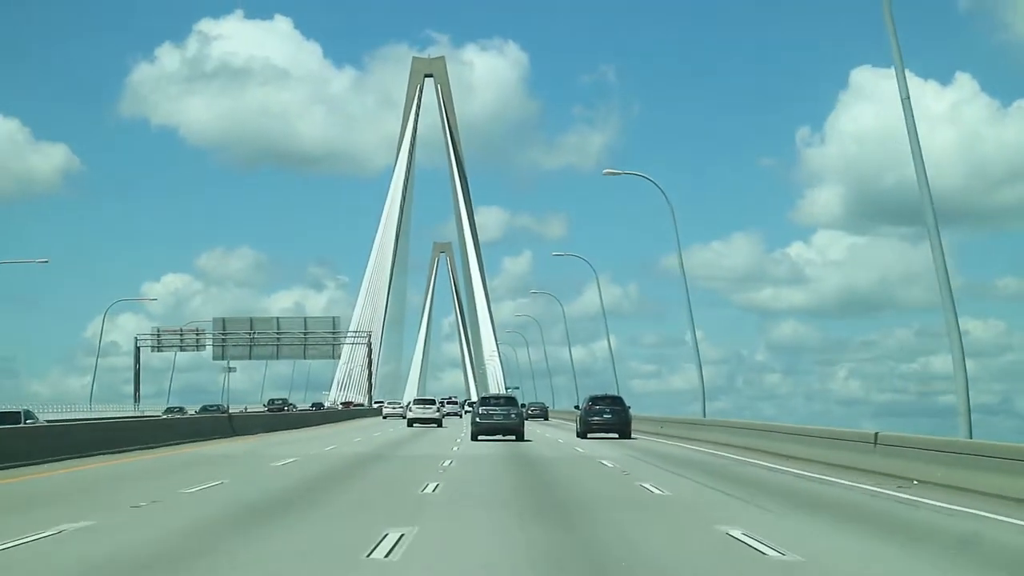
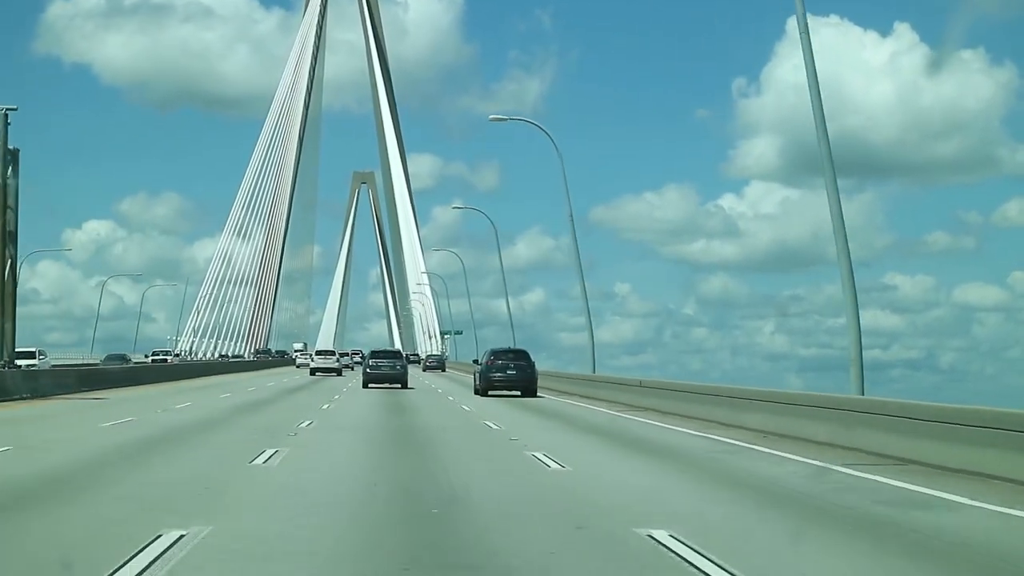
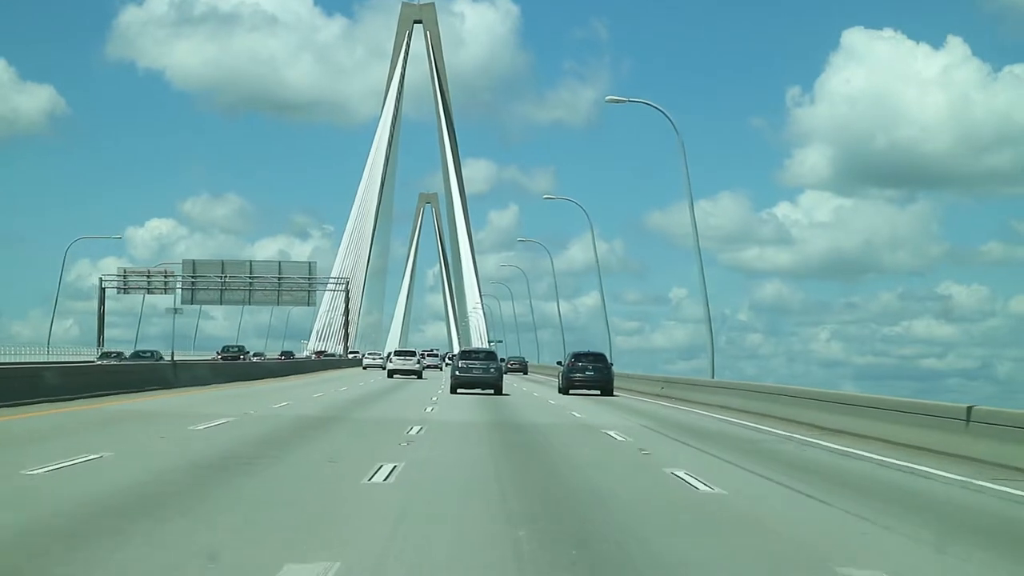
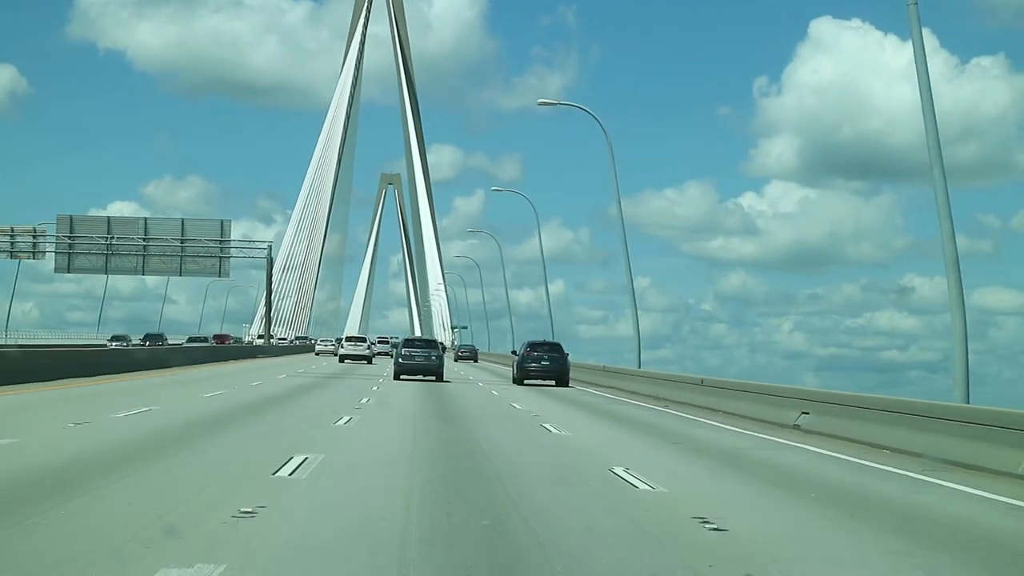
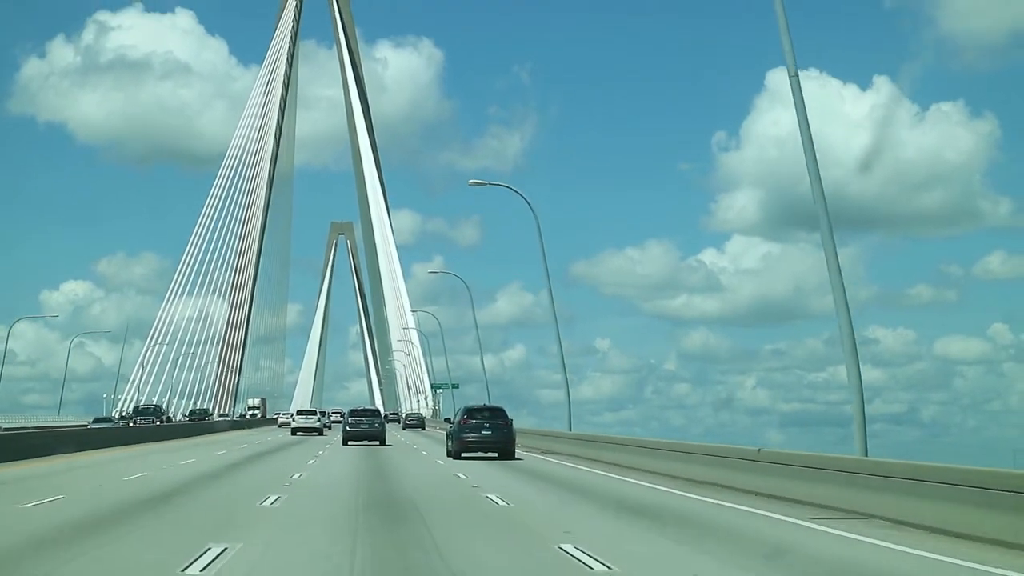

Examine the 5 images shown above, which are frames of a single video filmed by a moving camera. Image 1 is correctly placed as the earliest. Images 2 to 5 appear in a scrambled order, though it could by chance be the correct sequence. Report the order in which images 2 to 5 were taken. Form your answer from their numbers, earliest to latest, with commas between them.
3, 4, 2, 5
